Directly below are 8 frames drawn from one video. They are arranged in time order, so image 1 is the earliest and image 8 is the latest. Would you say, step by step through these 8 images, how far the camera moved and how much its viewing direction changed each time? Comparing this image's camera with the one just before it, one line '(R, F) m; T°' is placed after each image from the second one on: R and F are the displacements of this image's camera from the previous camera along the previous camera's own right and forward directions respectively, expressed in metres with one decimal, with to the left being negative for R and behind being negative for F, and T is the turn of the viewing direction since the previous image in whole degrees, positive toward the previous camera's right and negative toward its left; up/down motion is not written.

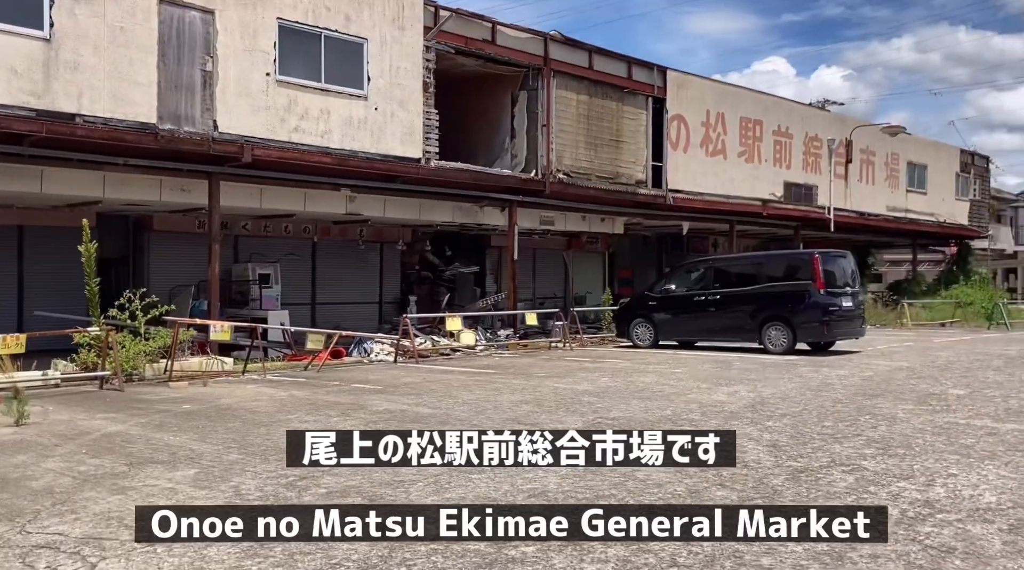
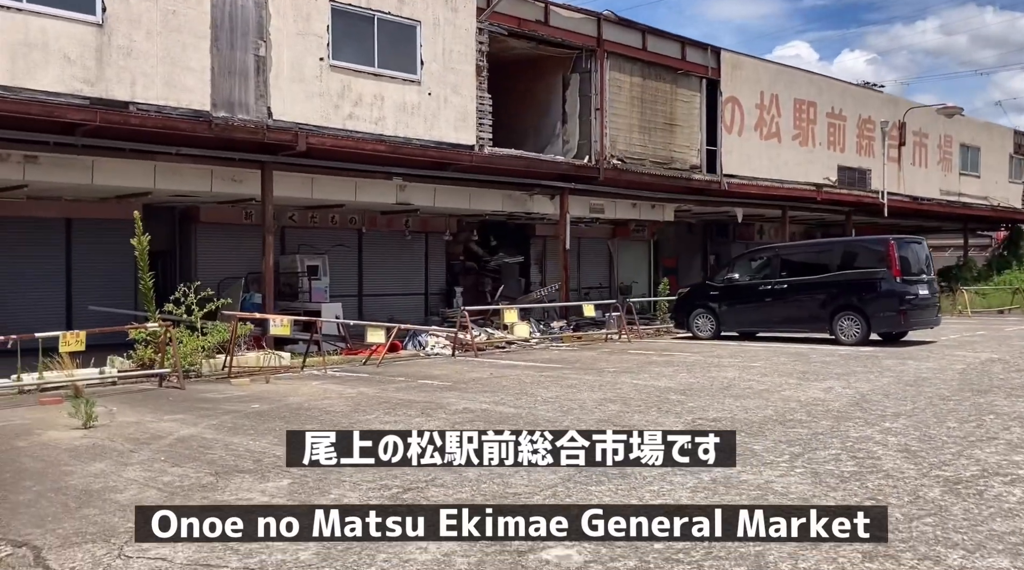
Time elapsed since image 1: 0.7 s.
(-0.6, +0.6) m; -1°
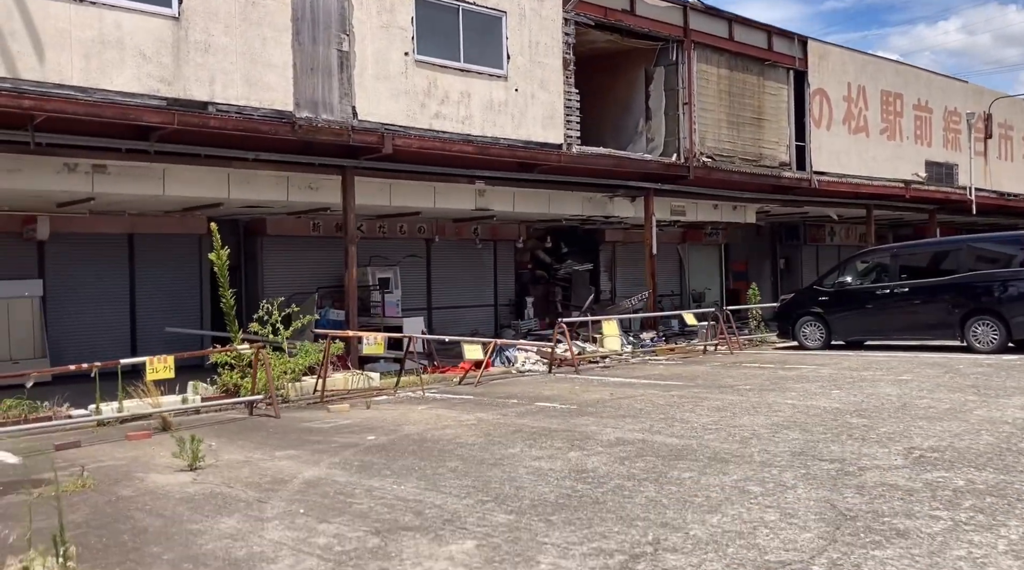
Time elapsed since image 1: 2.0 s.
(-1.1, +1.3) m; -1°
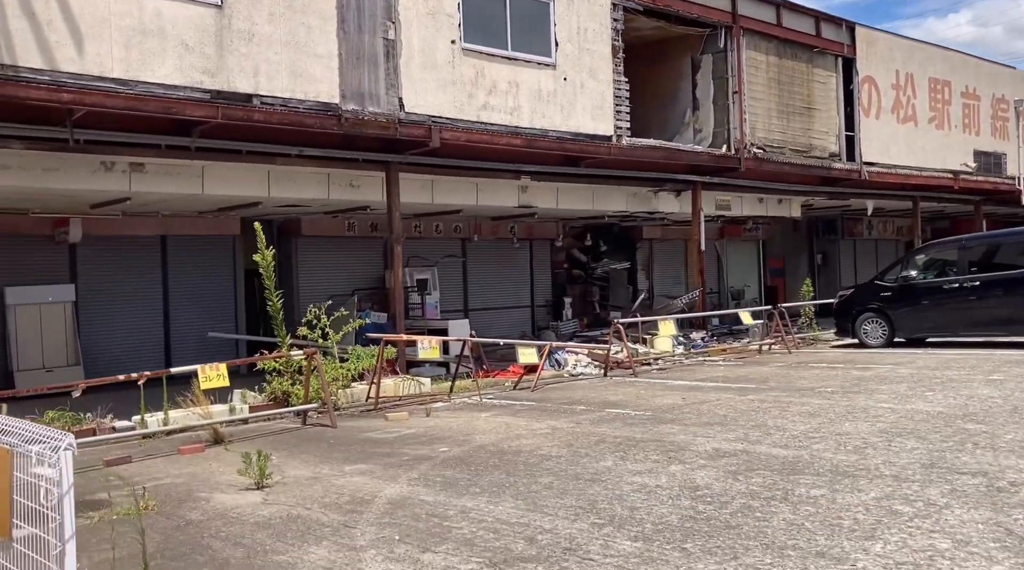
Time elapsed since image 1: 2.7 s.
(-0.6, +0.7) m; -1°
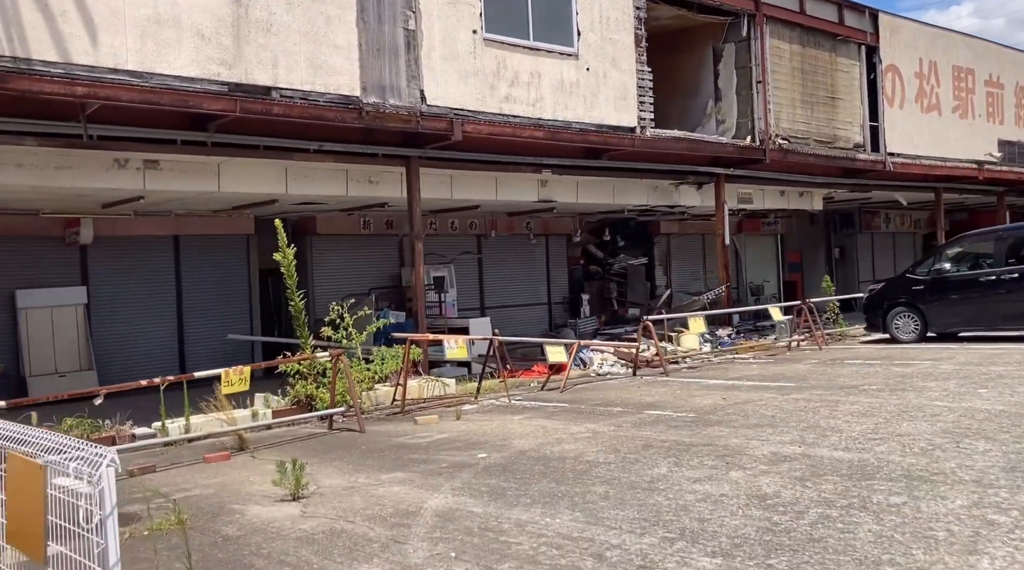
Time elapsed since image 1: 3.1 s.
(-0.3, +0.4) m; 0°
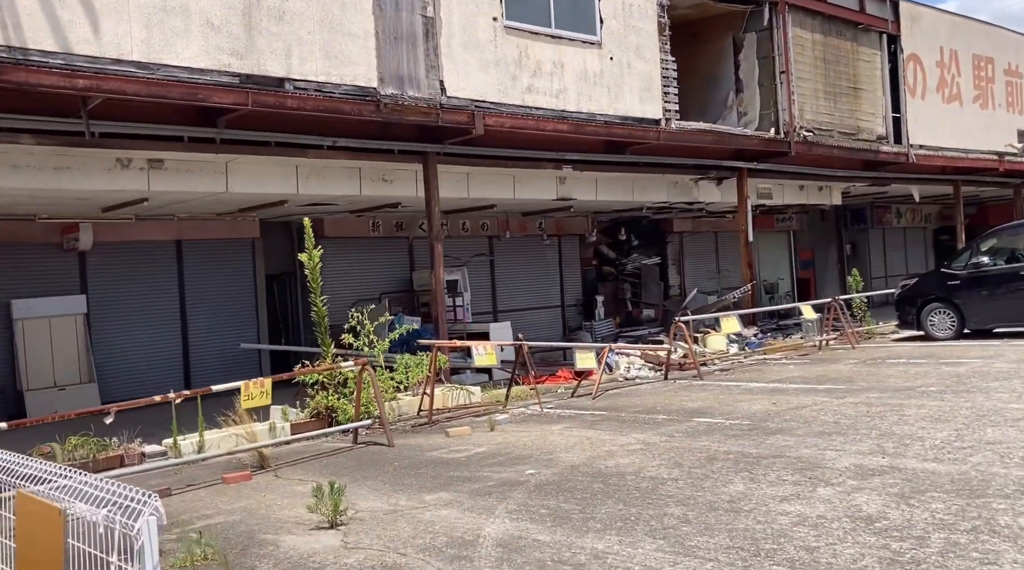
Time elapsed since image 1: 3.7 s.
(-0.4, +0.7) m; 0°
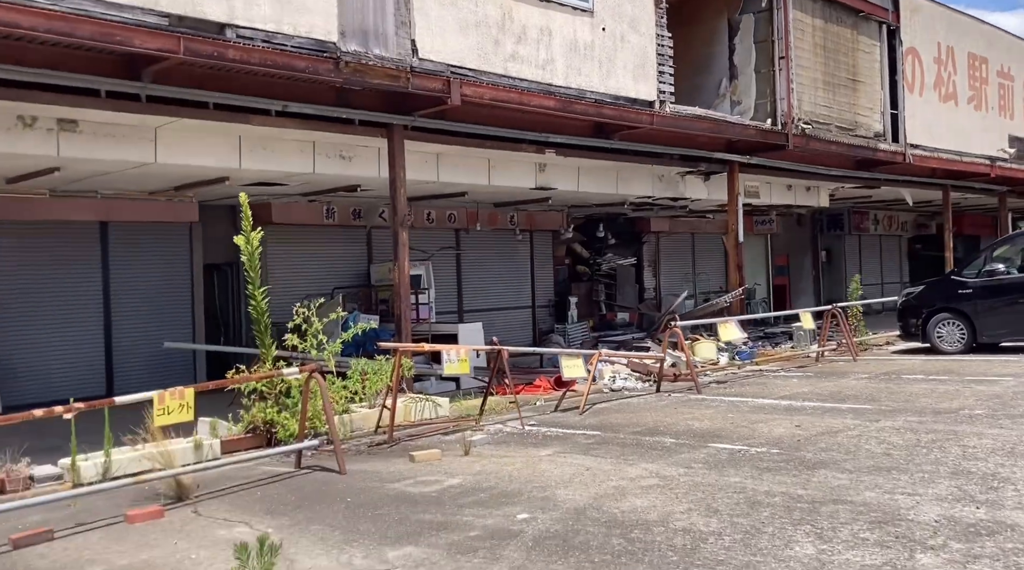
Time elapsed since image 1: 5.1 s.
(-0.2, +1.6) m; +3°
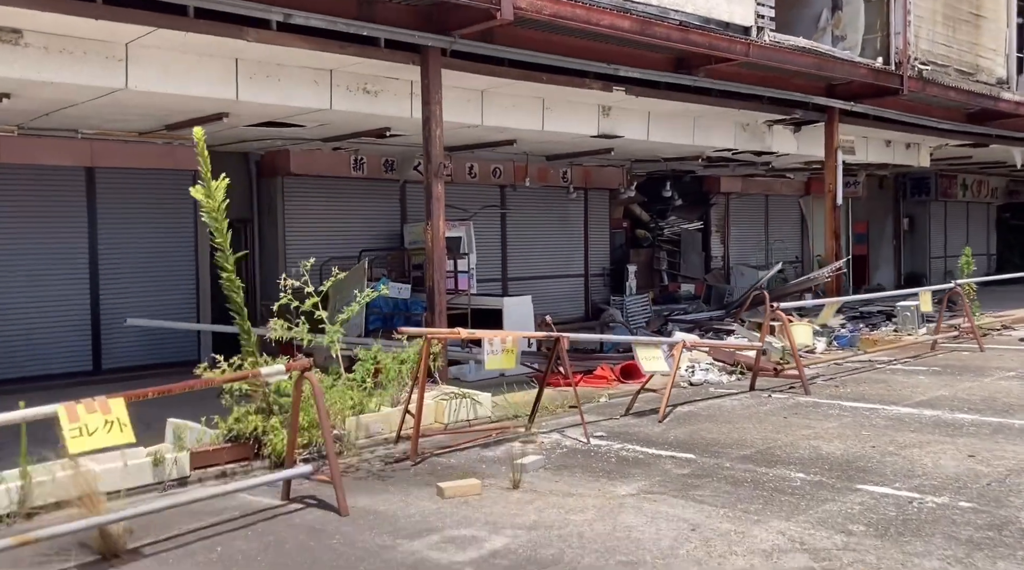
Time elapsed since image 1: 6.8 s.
(-0.2, +2.2) m; -2°
